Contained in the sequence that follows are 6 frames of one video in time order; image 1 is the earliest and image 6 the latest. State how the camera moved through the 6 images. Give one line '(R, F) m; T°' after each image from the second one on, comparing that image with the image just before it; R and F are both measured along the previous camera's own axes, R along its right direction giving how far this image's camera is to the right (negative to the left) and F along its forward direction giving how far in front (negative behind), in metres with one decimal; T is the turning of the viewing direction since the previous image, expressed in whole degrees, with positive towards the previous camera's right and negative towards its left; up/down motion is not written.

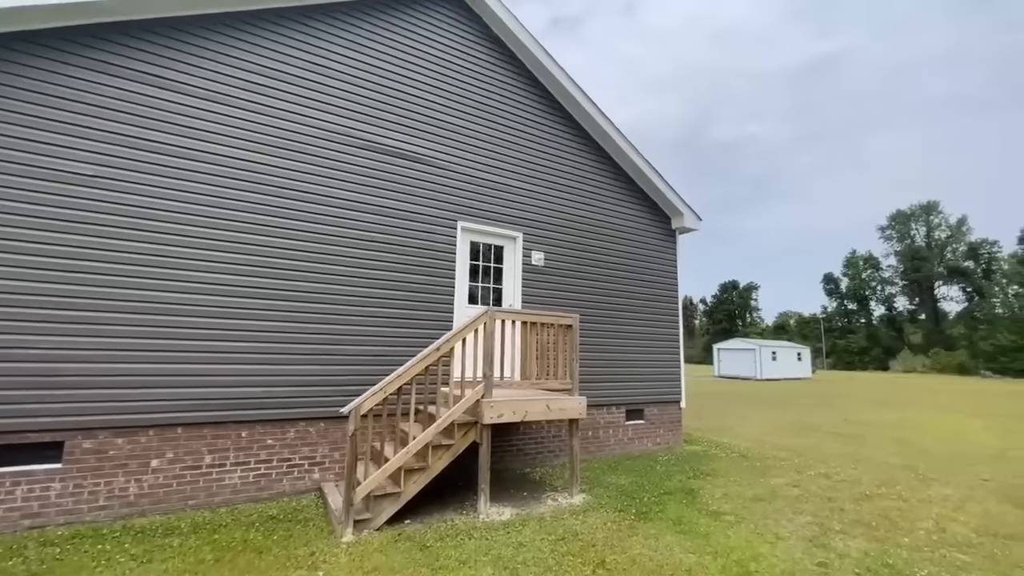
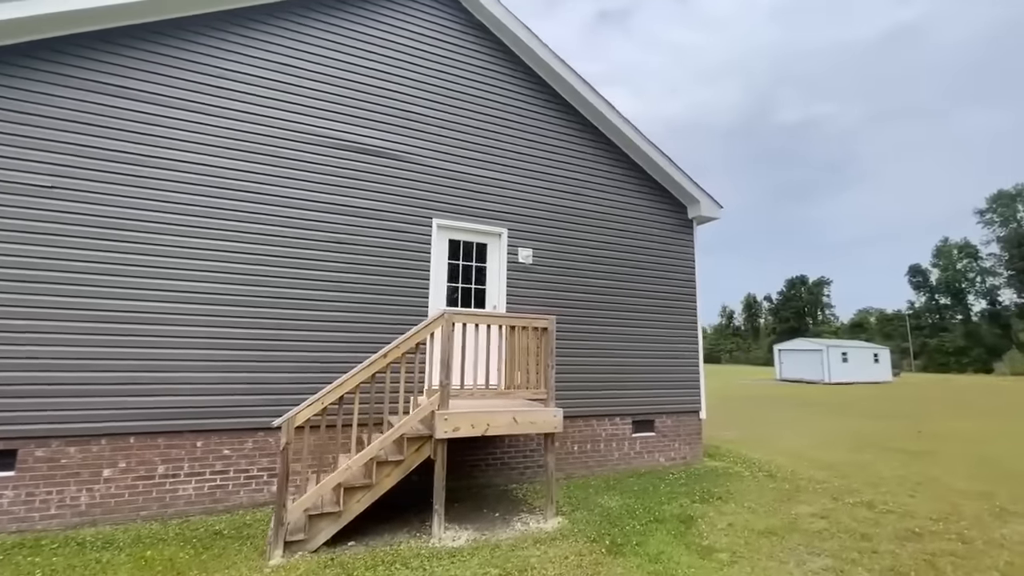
(+1.1, +0.6) m; -7°
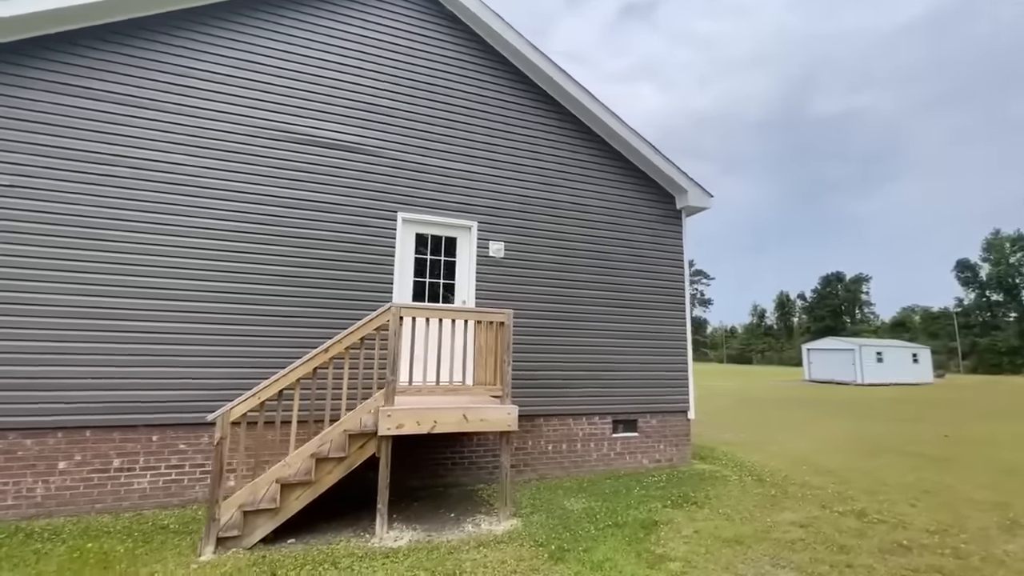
(+0.9, +0.2) m; -3°
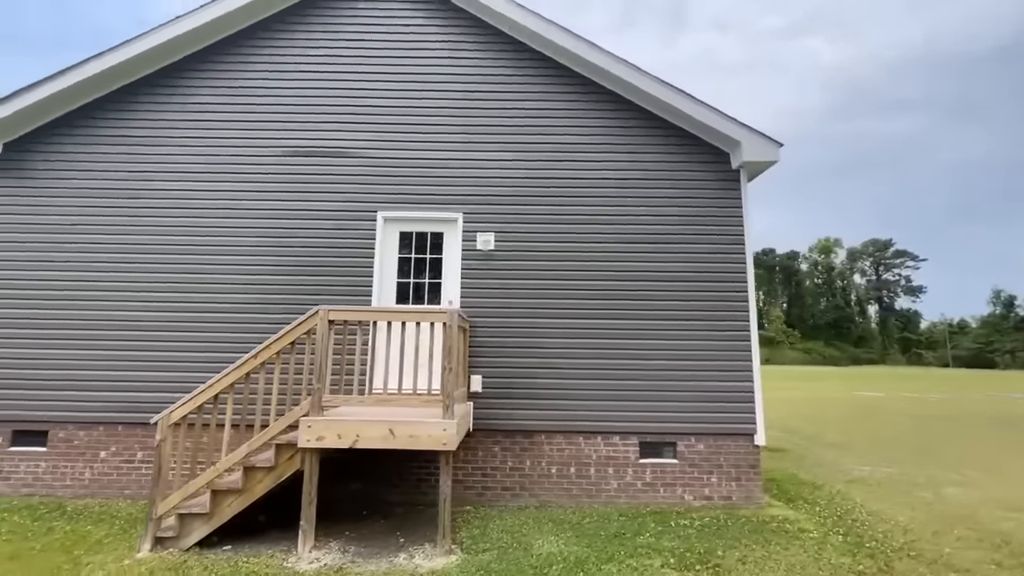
(+2.1, +1.2) m; -19°
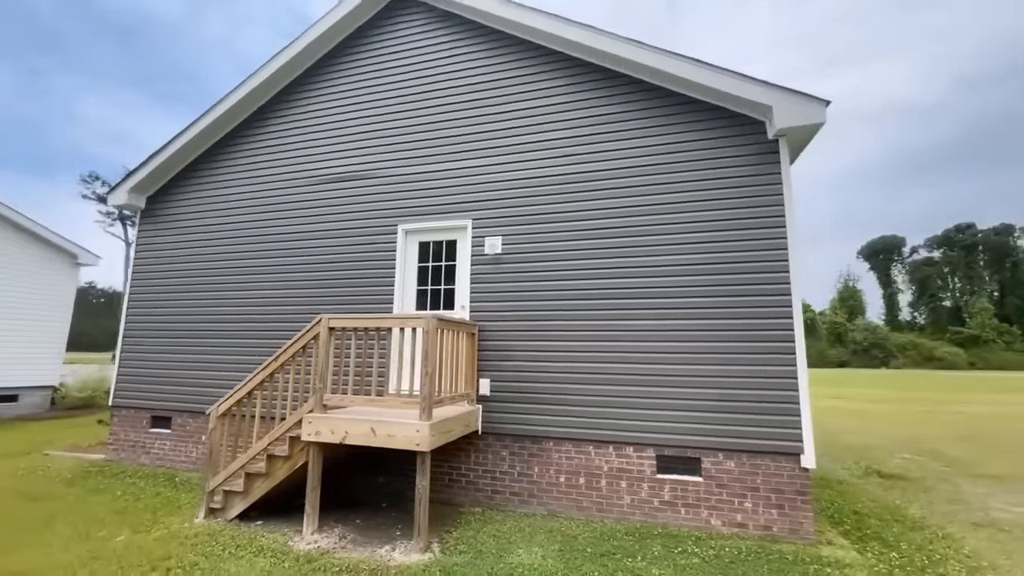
(+1.6, +0.3) m; -16°
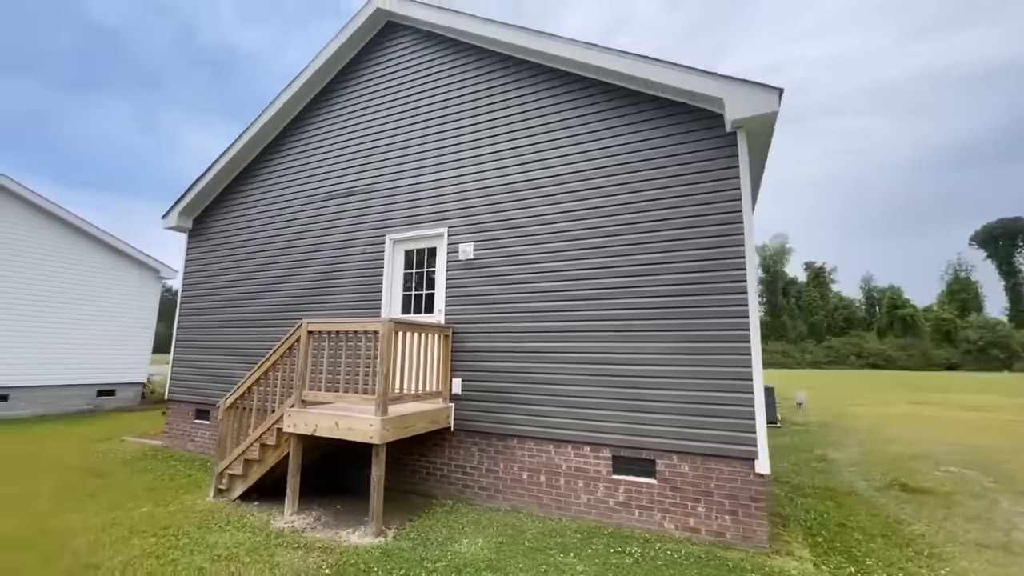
(+1.3, -0.1) m; -9°
